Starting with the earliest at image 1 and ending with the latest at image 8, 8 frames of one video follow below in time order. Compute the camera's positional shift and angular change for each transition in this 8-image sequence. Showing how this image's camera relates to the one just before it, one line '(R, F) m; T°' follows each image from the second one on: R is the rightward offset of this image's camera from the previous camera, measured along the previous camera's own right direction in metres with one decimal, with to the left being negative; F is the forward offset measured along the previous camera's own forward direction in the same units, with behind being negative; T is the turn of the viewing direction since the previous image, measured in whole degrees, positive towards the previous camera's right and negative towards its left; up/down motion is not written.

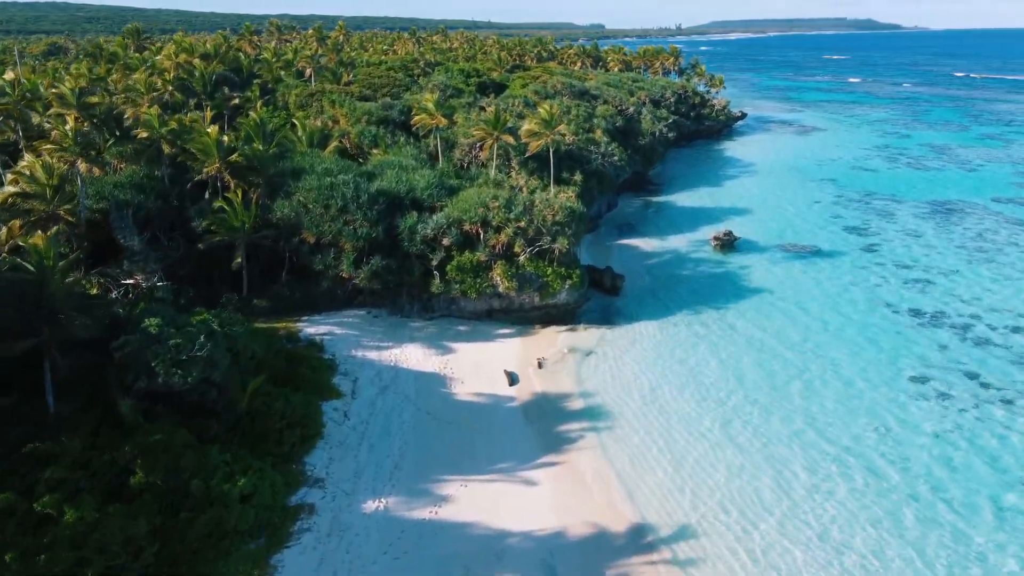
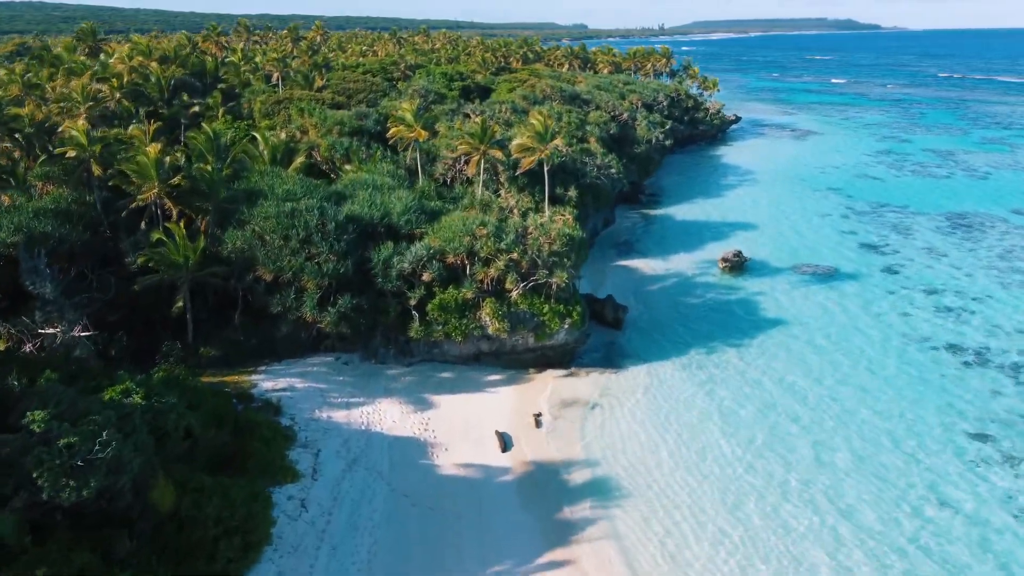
(-0.2, +4.0) m; +1°
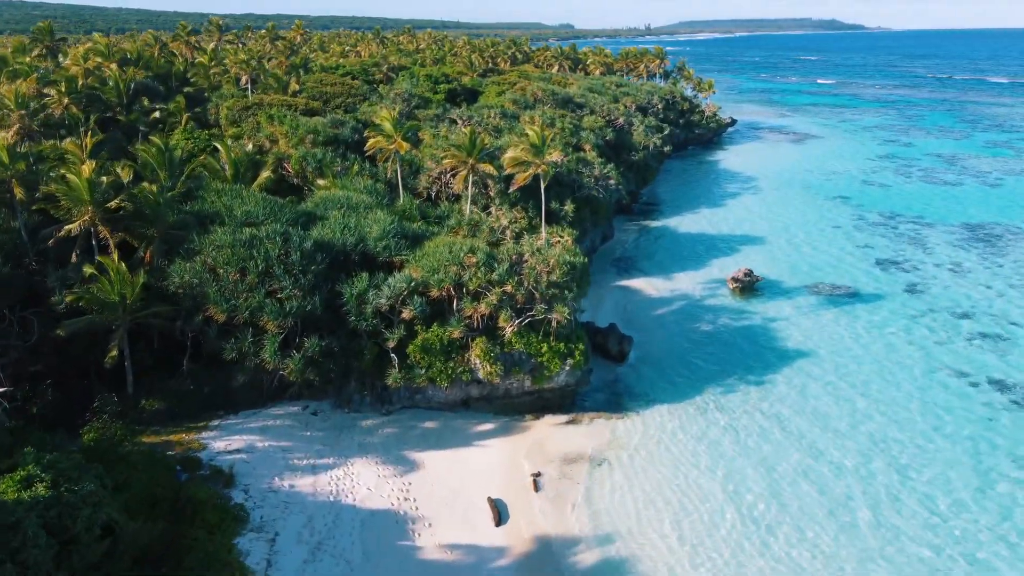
(-0.2, +3.4) m; +1°
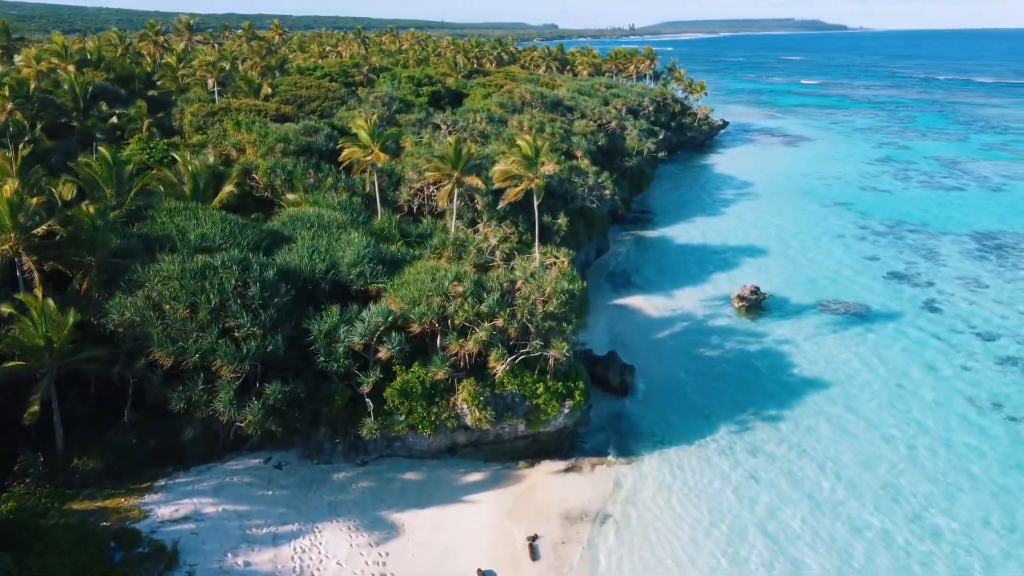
(-0.1, +2.7) m; +1°
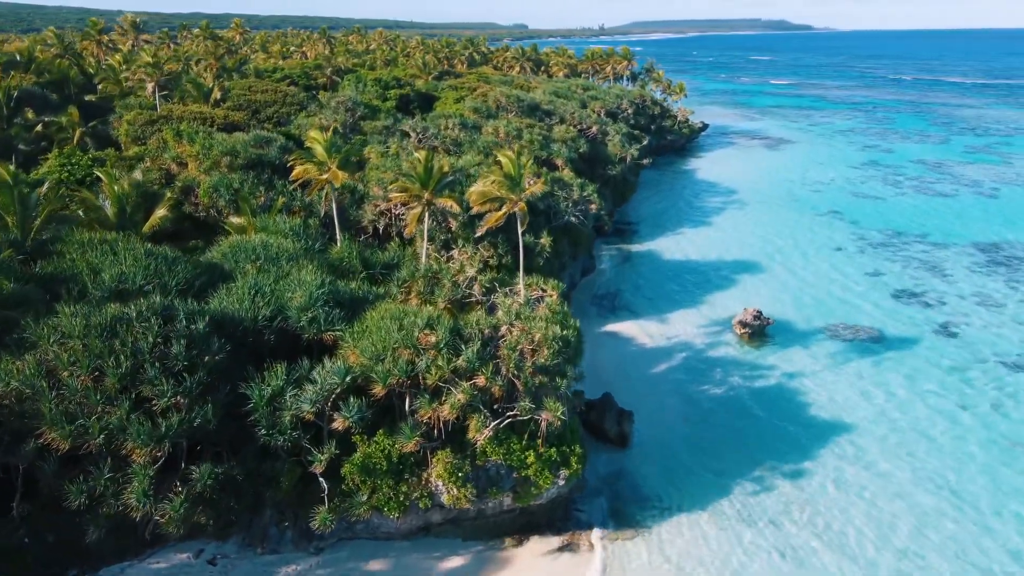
(-0.2, +3.4) m; +2°
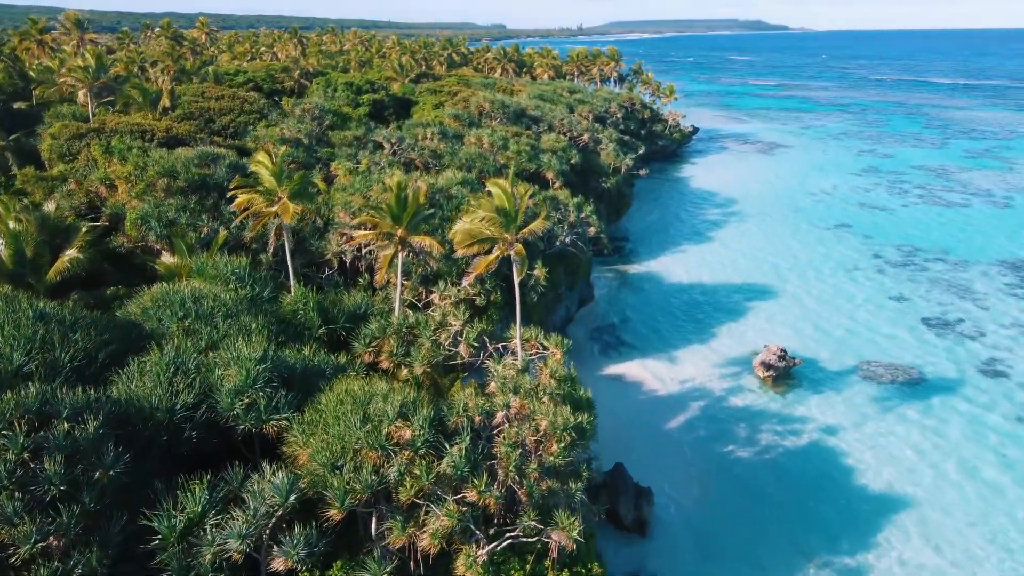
(-0.3, +4.1) m; +1°
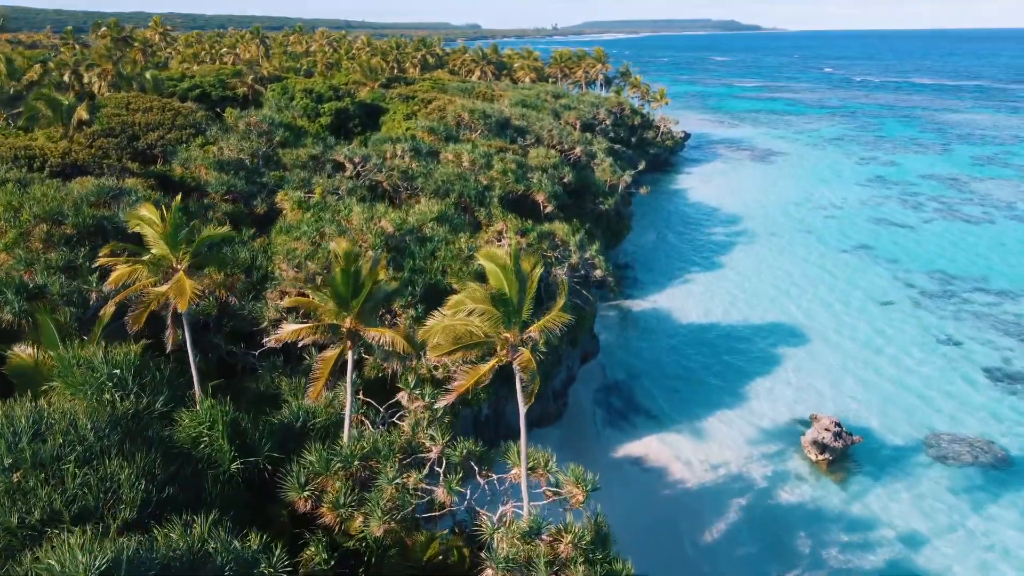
(-0.3, +5.4) m; +2°
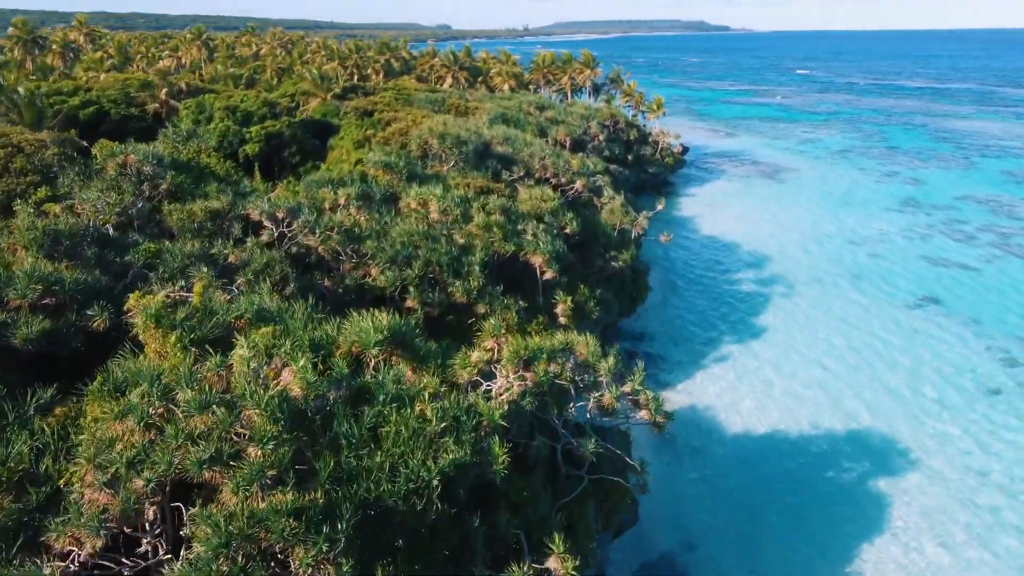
(-0.4, +8.9) m; +2°
